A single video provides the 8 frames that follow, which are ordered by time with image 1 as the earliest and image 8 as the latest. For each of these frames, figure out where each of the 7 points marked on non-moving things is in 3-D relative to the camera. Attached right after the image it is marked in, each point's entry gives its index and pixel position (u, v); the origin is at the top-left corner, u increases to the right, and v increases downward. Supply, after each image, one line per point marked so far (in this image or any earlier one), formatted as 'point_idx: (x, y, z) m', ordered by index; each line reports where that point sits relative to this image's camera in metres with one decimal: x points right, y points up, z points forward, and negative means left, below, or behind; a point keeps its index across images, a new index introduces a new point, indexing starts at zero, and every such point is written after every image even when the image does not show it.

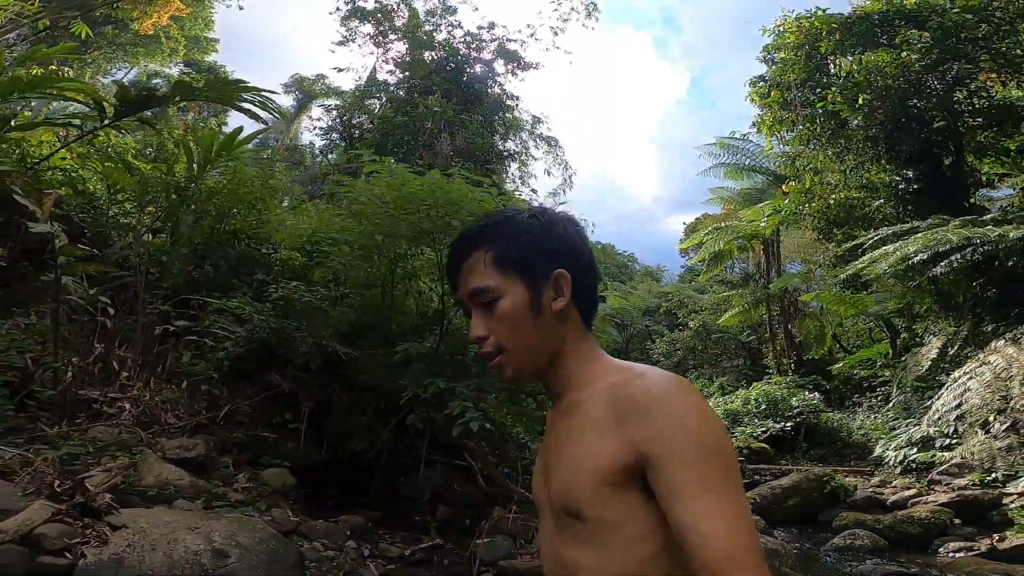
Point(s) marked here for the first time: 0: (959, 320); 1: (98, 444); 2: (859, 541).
0: (+5.2, -0.4, +8.2) m
1: (-1.7, -0.7, +2.9) m
2: (+2.2, -1.5, +4.3) m
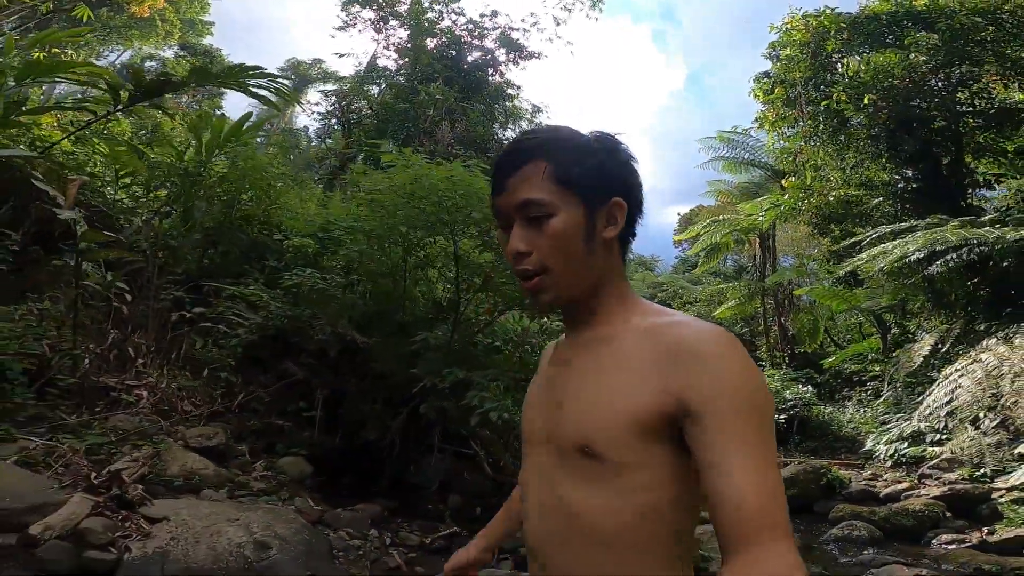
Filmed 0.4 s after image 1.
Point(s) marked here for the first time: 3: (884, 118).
0: (+5.2, -0.4, +8.4) m
1: (-1.6, -0.6, +3.0) m
2: (+2.2, -1.5, +4.5) m
3: (+5.0, +2.3, +9.6) m
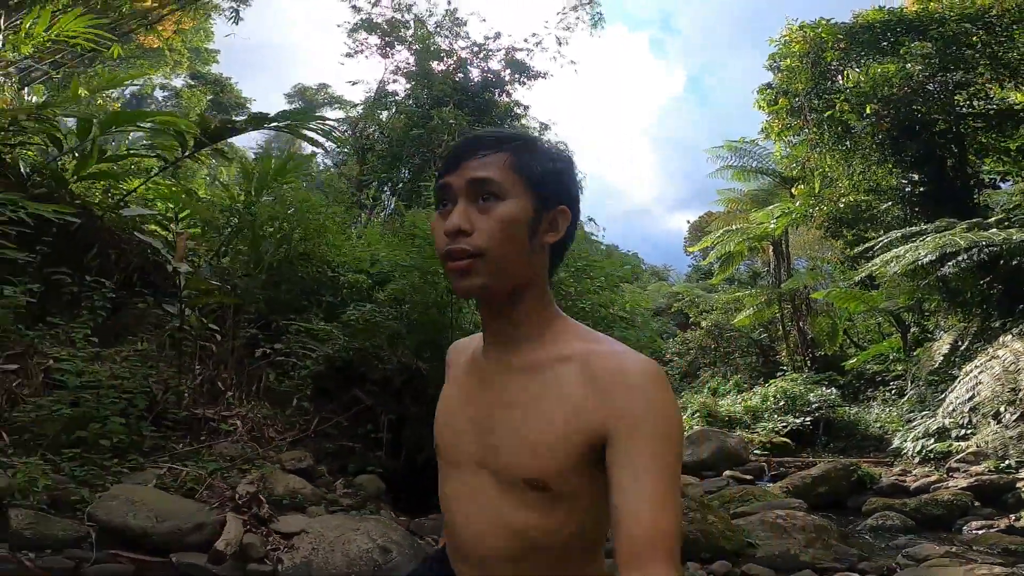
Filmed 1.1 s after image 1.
0: (+5.6, -0.3, +8.7) m
1: (-1.3, -0.8, +3.3) m
2: (+2.5, -1.6, +4.7) m
3: (+5.3, +2.3, +9.9) m
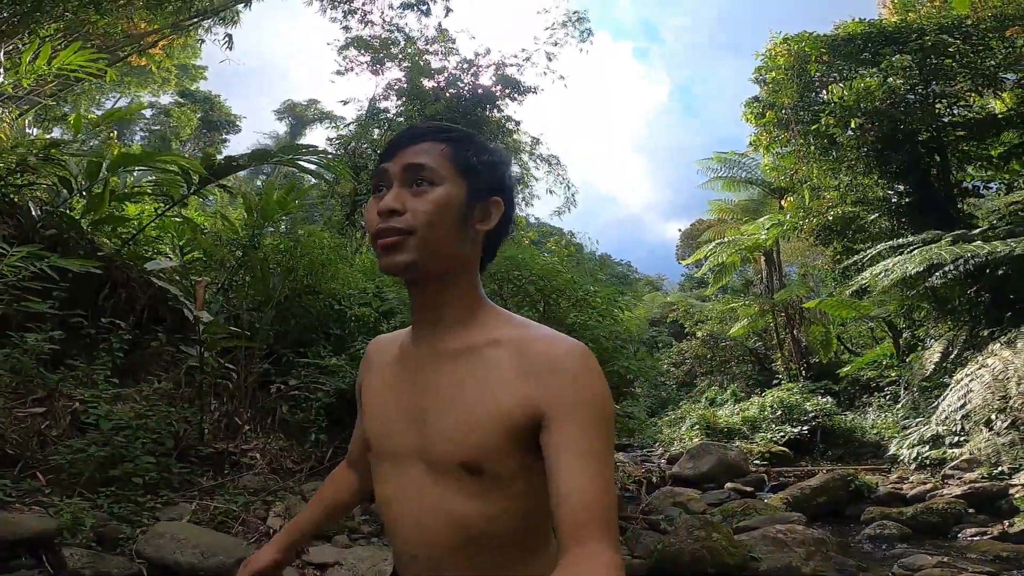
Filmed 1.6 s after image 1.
0: (+5.6, -0.4, +8.9) m
1: (-1.3, -1.0, +3.5) m
2: (+2.6, -1.7, +4.9) m
3: (+5.2, +2.2, +10.2) m
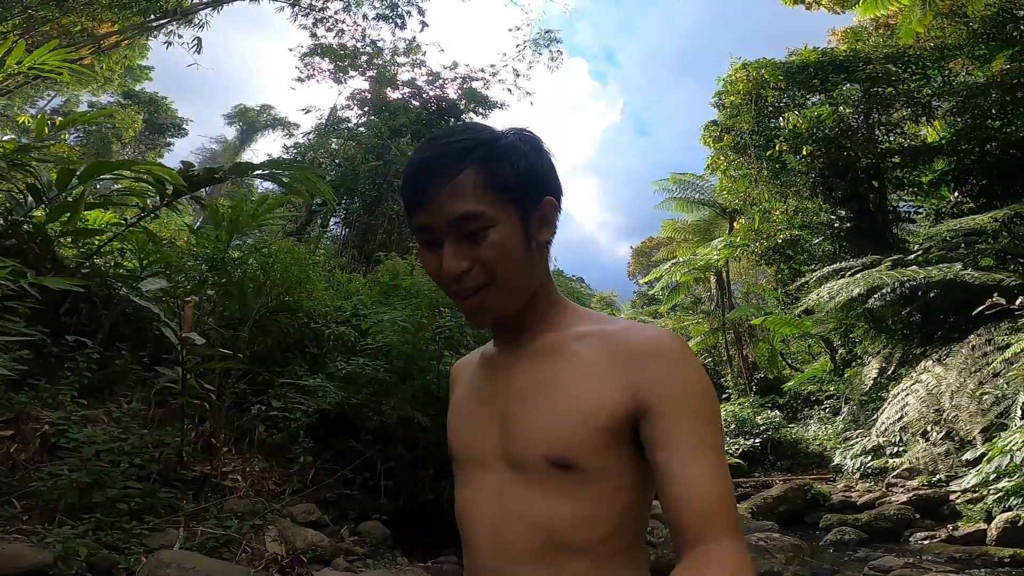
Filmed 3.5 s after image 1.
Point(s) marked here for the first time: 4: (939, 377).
0: (+5.1, -0.7, +9.4) m
1: (-1.3, -1.1, +3.5) m
2: (+2.4, -1.8, +5.2) m
3: (+4.6, +1.9, +10.7) m
4: (+4.0, -0.8, +6.6) m
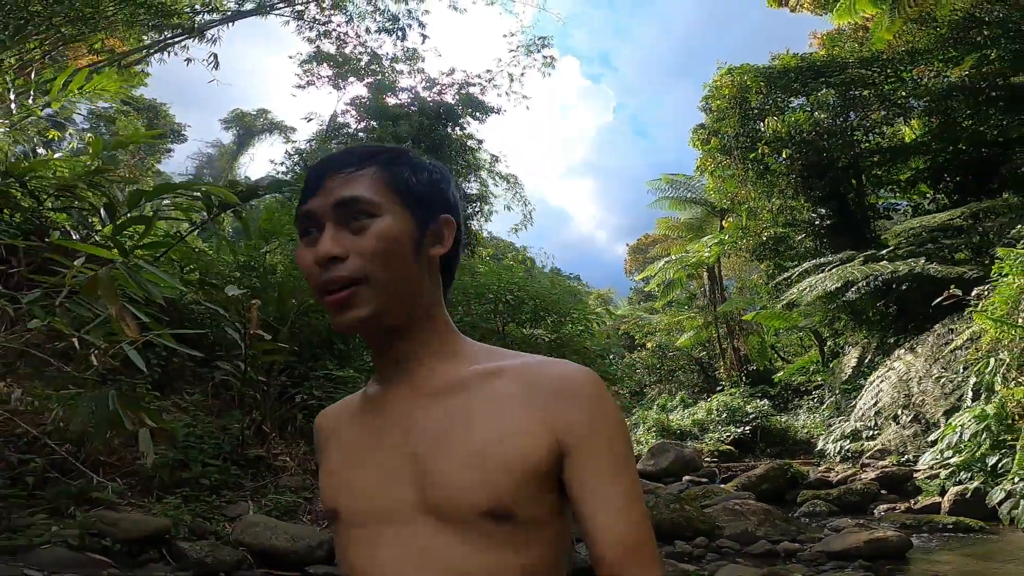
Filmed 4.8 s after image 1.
0: (+5.1, -0.6, +10.0) m
1: (-1.2, -1.2, +4.0) m
2: (+2.5, -1.8, +5.8) m
3: (+4.6, +2.0, +11.3) m
4: (+4.0, -0.8, +7.2) m
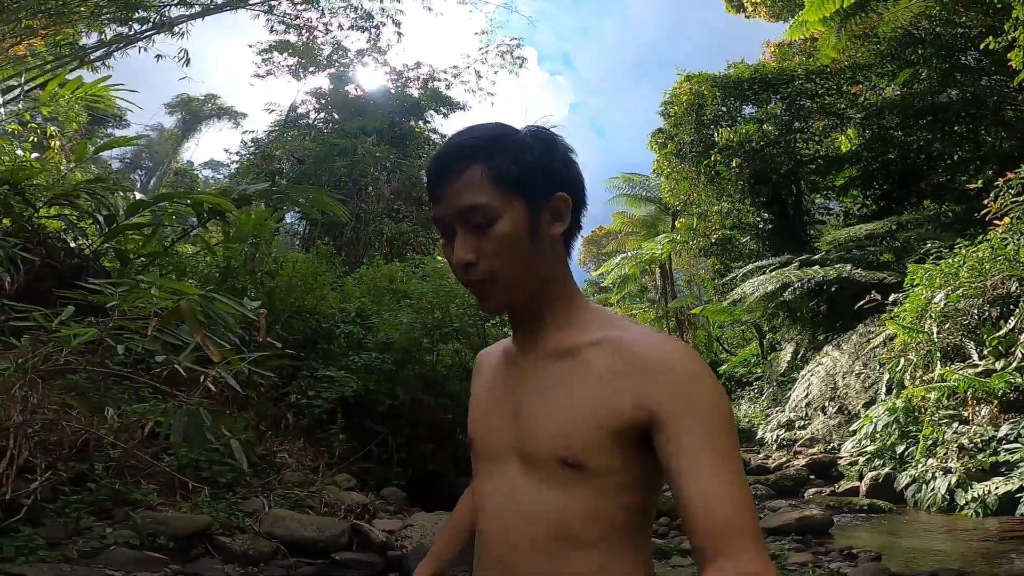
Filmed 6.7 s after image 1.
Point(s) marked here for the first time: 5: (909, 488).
0: (+4.6, -0.6, +10.8) m
1: (-1.3, -1.2, +4.5) m
2: (+2.3, -1.9, +6.5) m
3: (+4.0, +2.0, +12.1) m
4: (+3.7, -0.8, +8.0) m
5: (+3.3, -1.7, +5.8) m
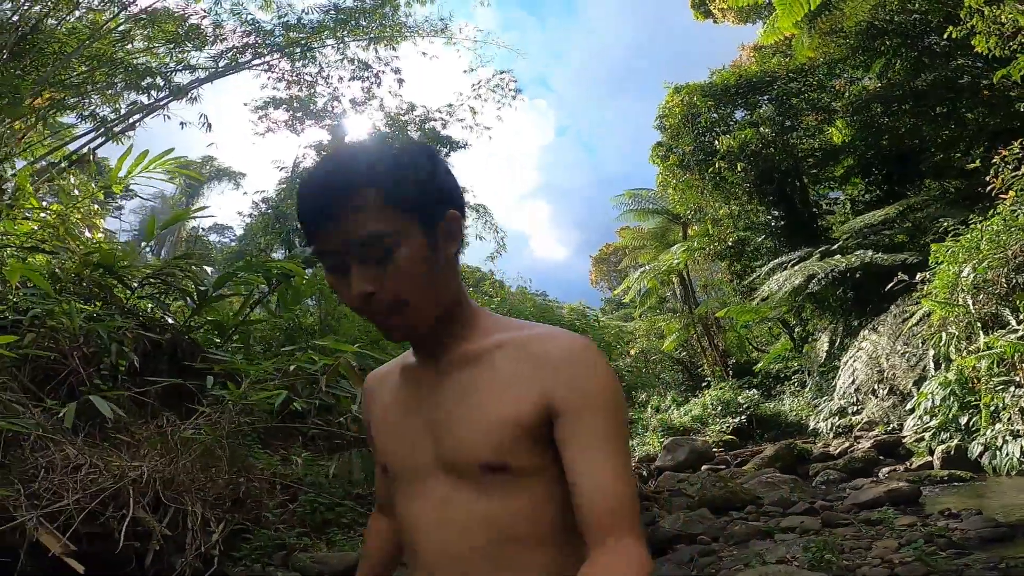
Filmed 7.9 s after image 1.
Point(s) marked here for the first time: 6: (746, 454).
0: (+5.2, -0.4, +11.1) m
1: (-0.7, -1.5, +4.7) m
2: (+3.0, -1.8, +6.7) m
3: (+4.3, +2.0, +12.4) m
4: (+4.3, -0.6, +8.2) m
5: (+4.0, -1.4, +6.0) m
6: (+2.9, -2.1, +8.8) m
